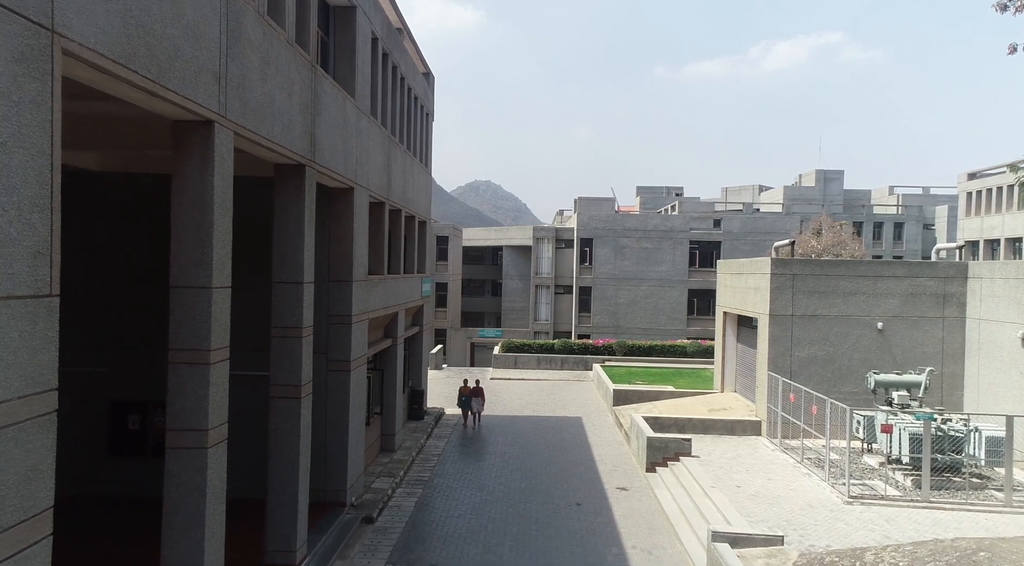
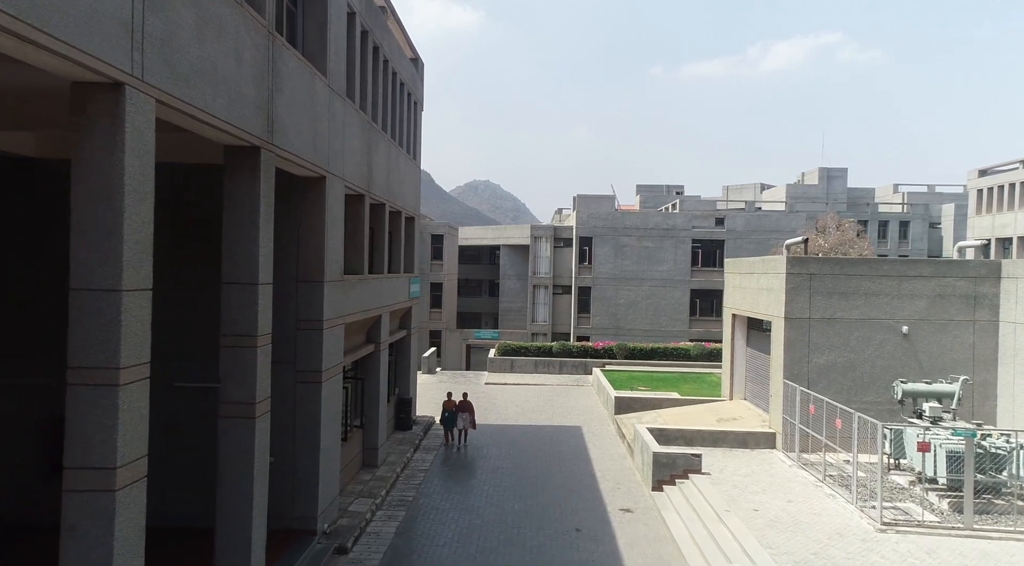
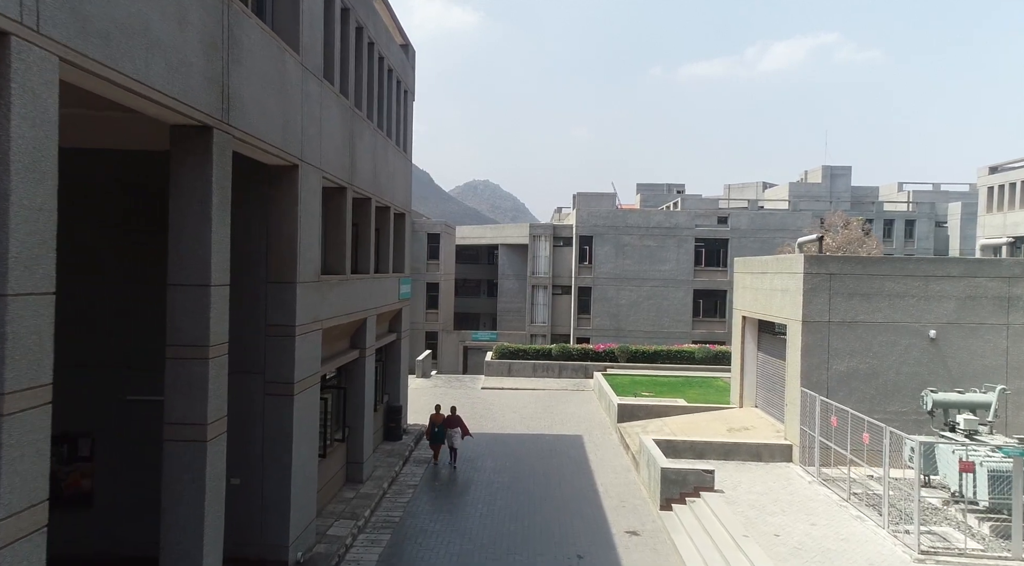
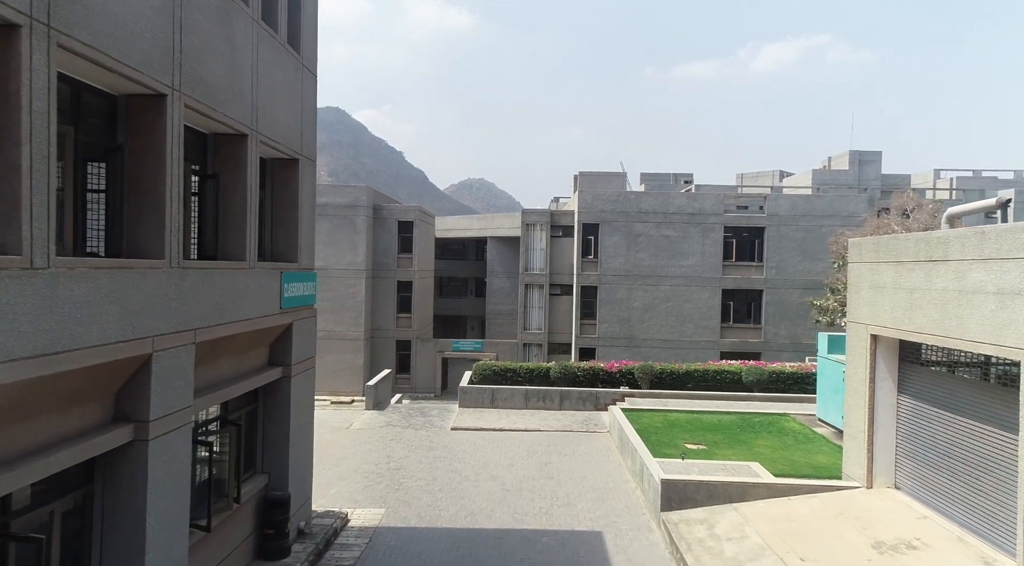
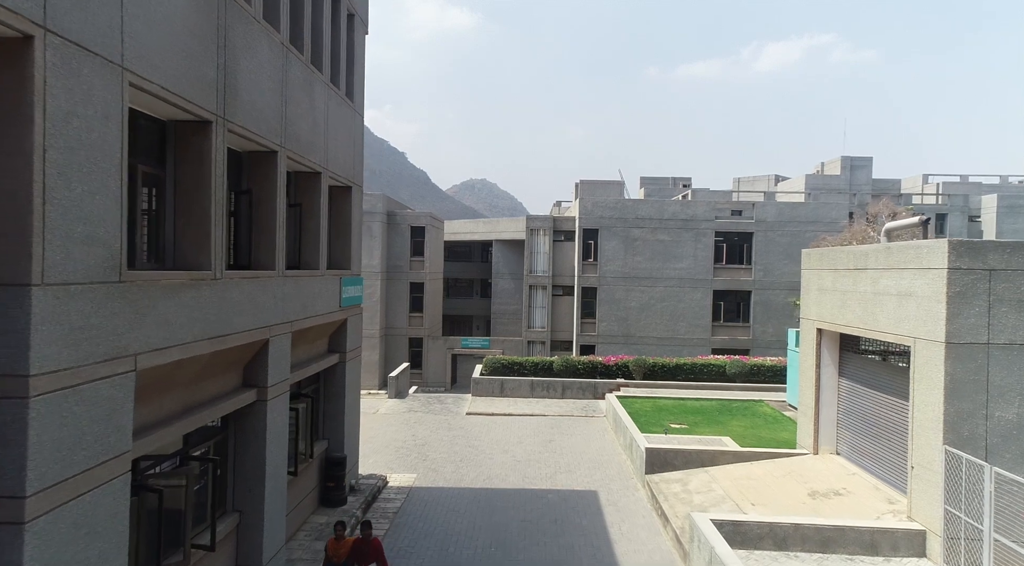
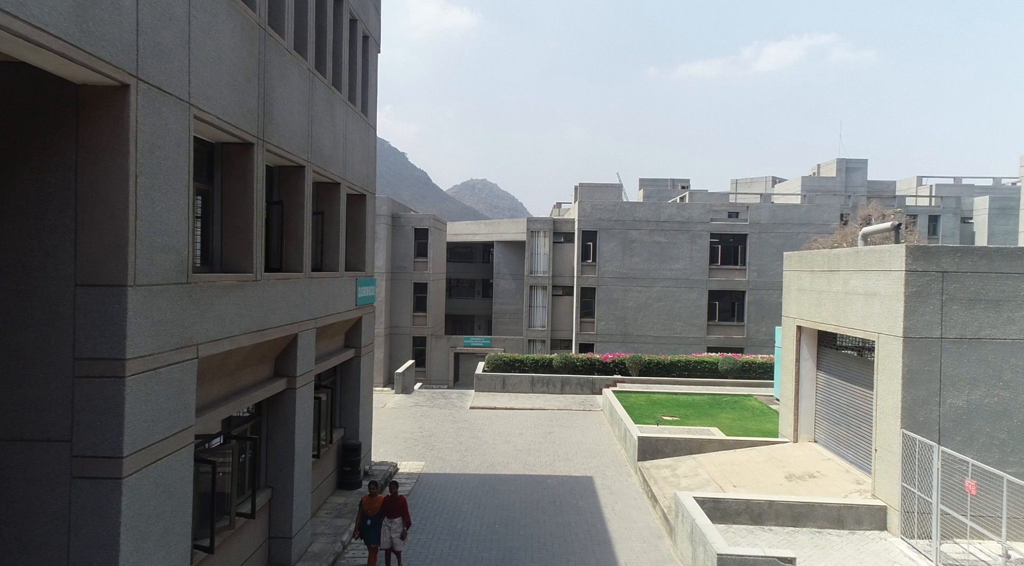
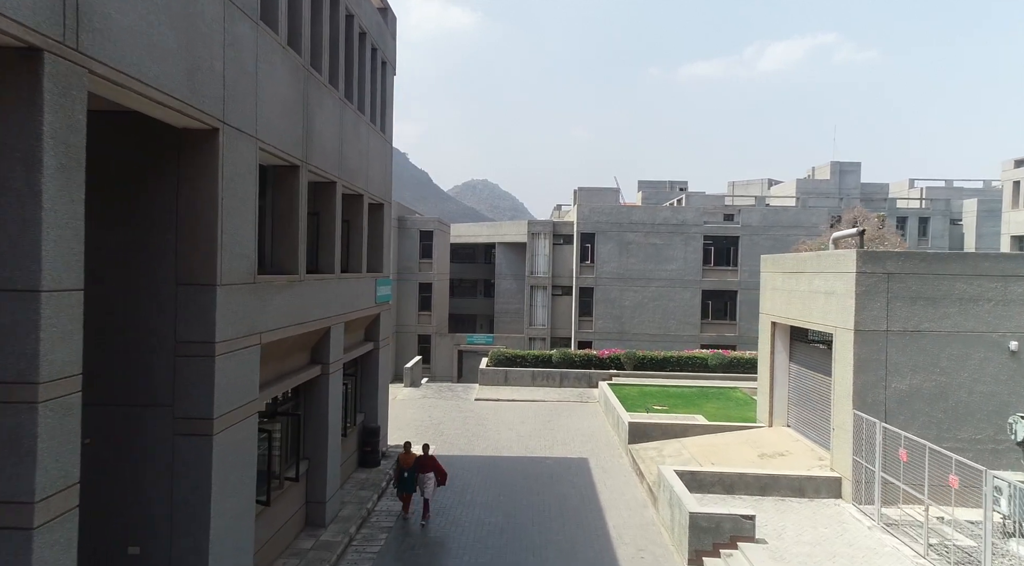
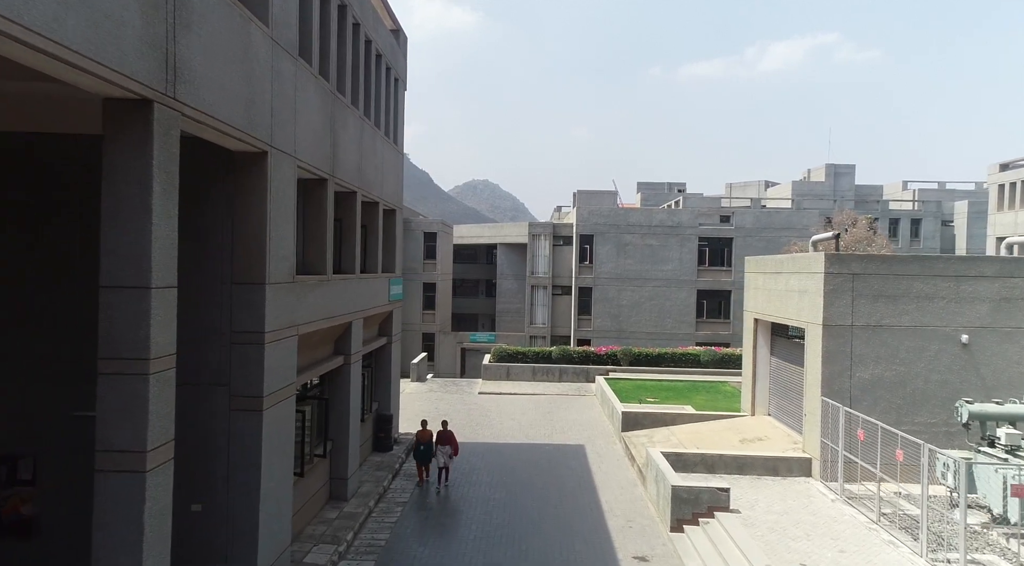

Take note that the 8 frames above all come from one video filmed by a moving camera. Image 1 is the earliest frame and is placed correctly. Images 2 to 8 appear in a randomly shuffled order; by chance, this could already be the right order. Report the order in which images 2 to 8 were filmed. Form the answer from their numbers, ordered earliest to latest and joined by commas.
2, 3, 8, 7, 6, 5, 4
